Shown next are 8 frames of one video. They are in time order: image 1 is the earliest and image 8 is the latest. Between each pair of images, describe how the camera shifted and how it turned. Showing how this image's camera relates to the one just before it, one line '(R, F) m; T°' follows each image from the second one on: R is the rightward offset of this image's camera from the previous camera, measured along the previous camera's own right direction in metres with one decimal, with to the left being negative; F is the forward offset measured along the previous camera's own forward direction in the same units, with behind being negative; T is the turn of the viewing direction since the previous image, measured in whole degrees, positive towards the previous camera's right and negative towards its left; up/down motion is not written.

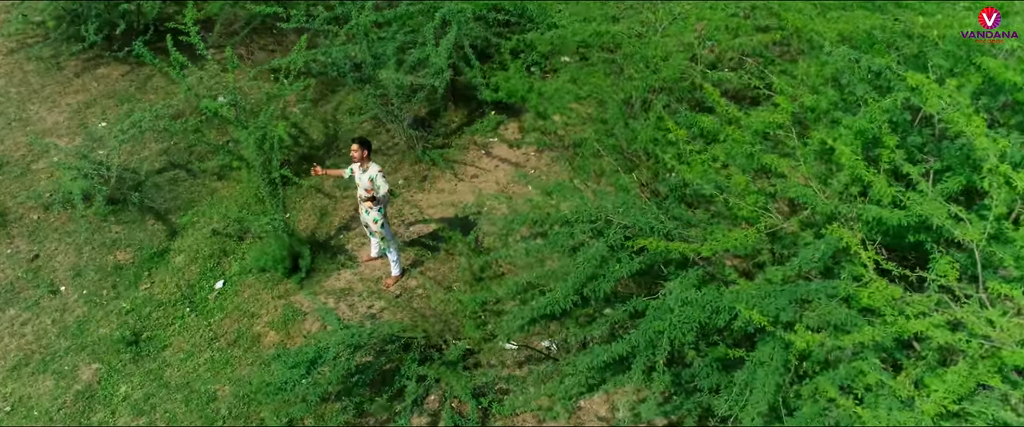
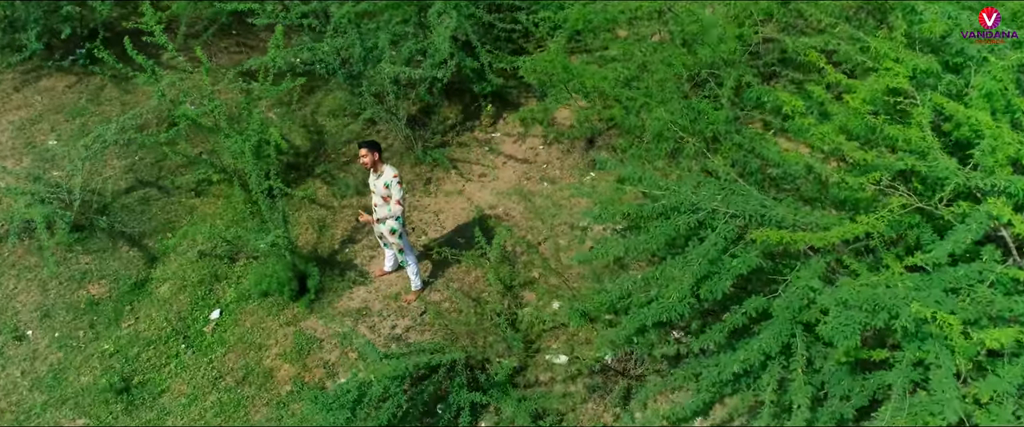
(-0.6, +0.6) m; +4°
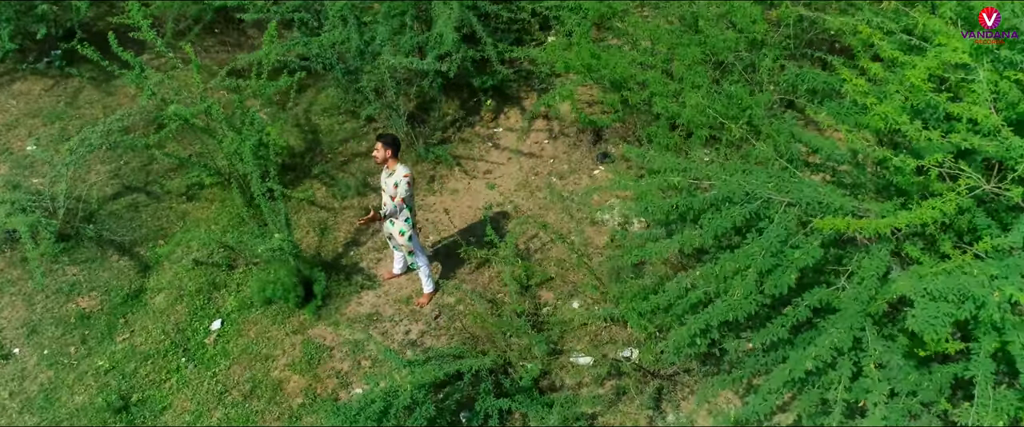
(-0.3, +0.2) m; +2°
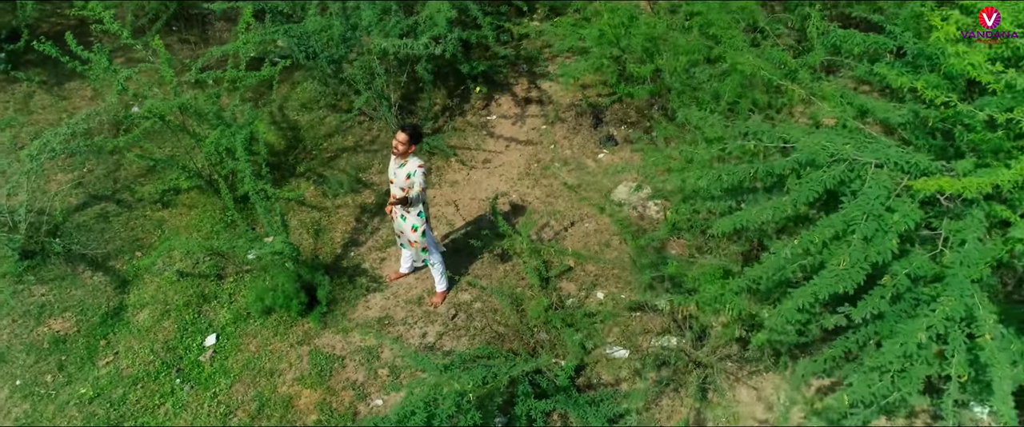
(-0.4, +0.3) m; +4°
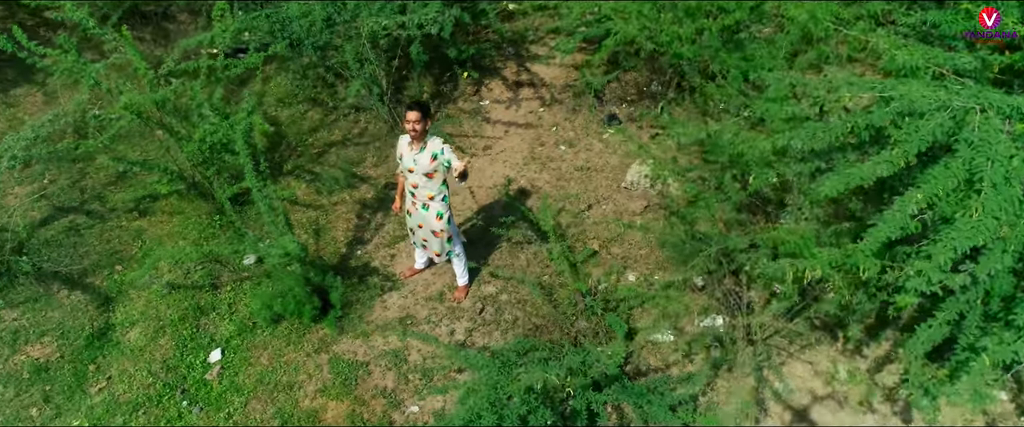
(-0.5, +0.3) m; +4°
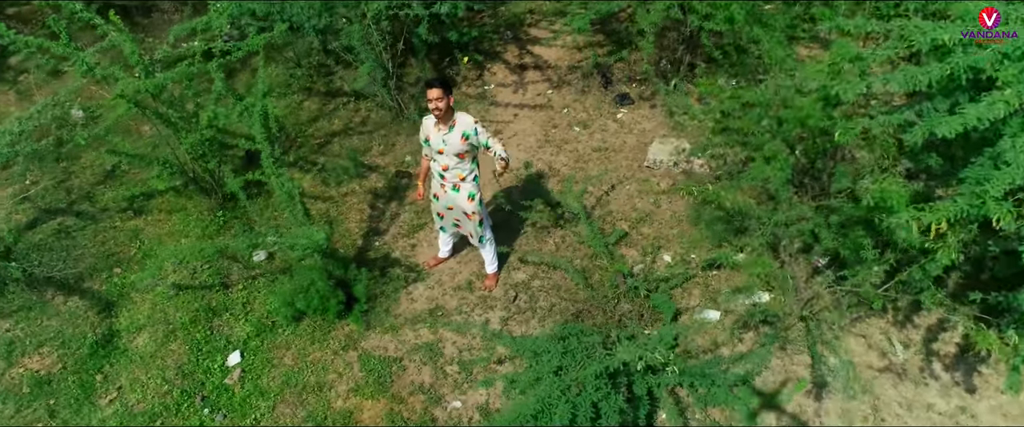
(-0.4, +0.2) m; +3°
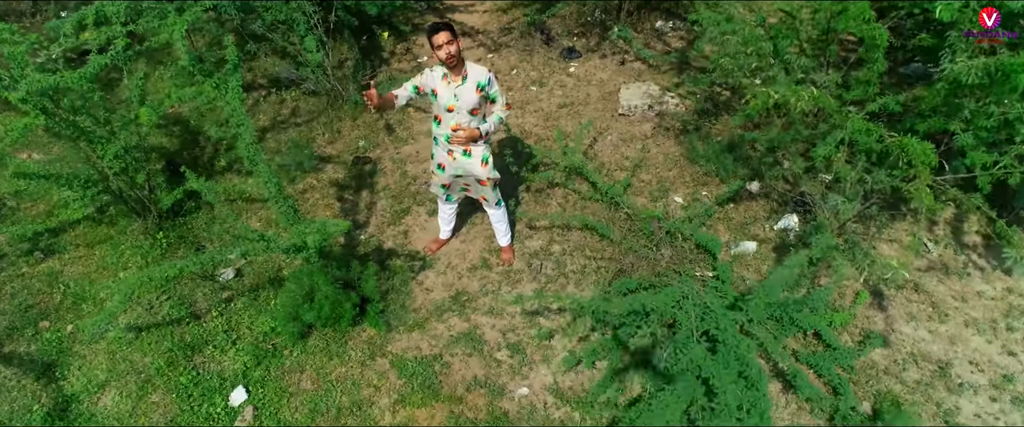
(-0.8, +0.5) m; +11°
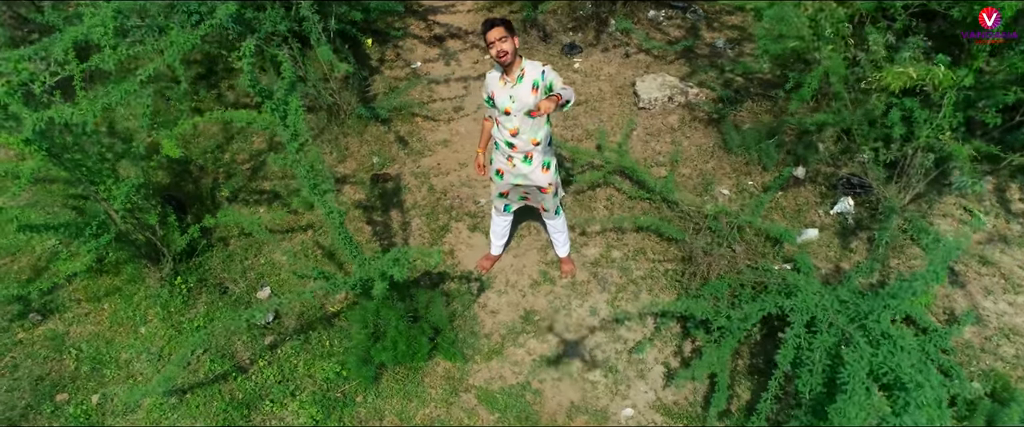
(-0.6, +0.3) m; +6°
